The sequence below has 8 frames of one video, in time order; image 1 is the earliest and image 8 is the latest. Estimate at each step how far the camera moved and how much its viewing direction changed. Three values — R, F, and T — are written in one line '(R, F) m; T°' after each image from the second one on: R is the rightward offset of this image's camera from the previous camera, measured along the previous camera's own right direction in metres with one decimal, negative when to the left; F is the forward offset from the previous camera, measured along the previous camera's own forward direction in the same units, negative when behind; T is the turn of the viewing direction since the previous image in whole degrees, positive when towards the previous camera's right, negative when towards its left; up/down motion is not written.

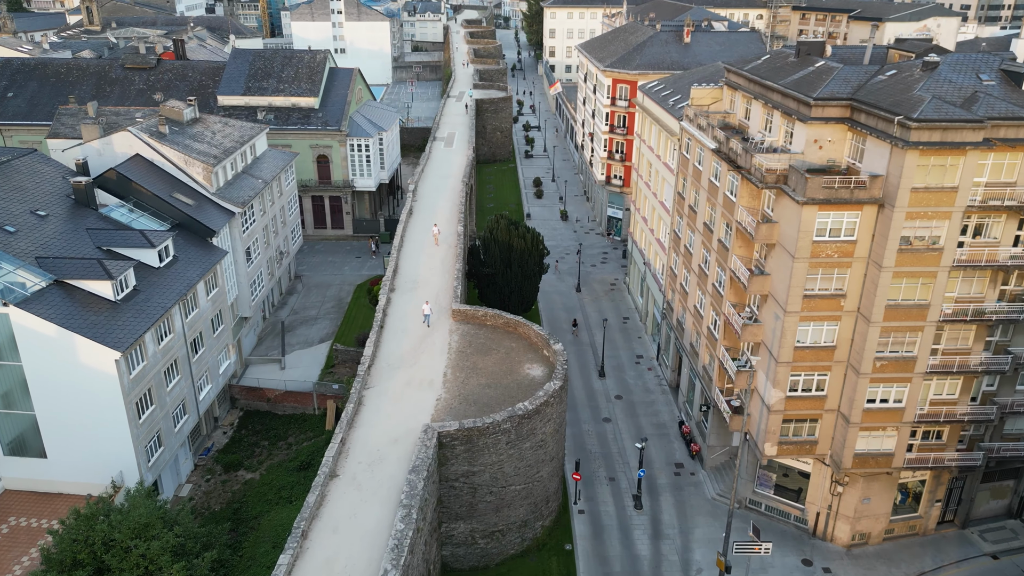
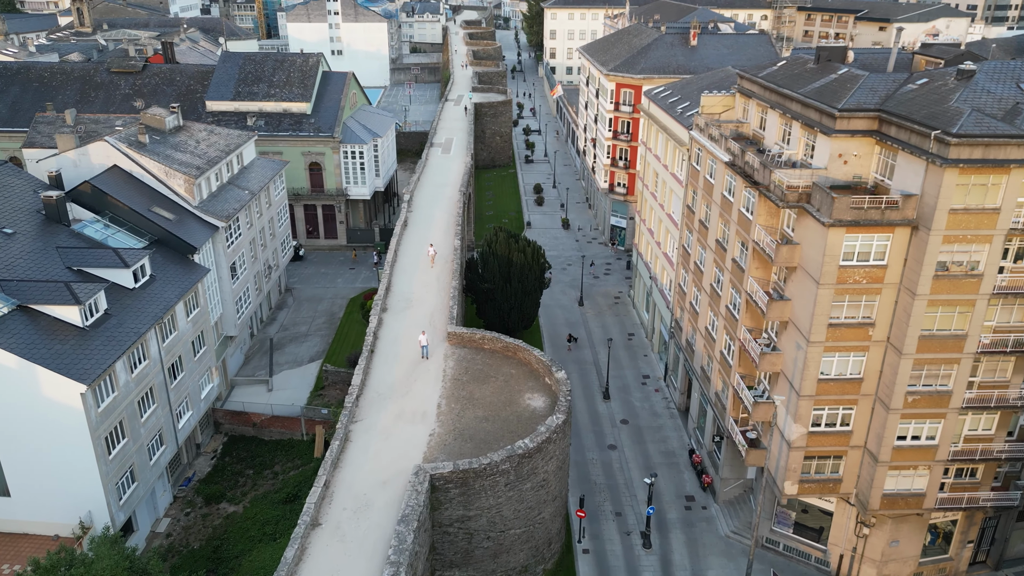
(0.0, +2.6) m; 0°
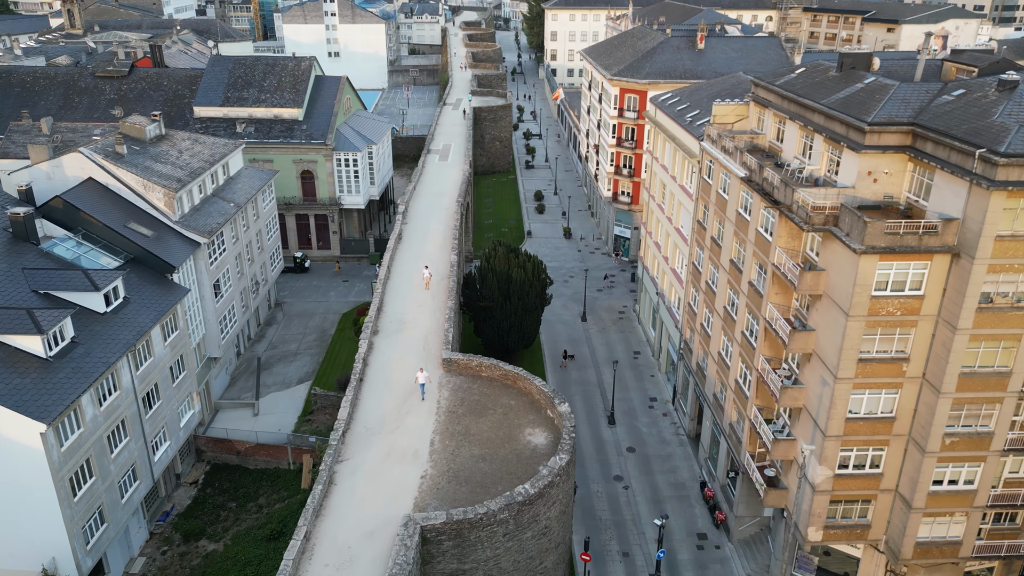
(0.0, +2.6) m; 0°
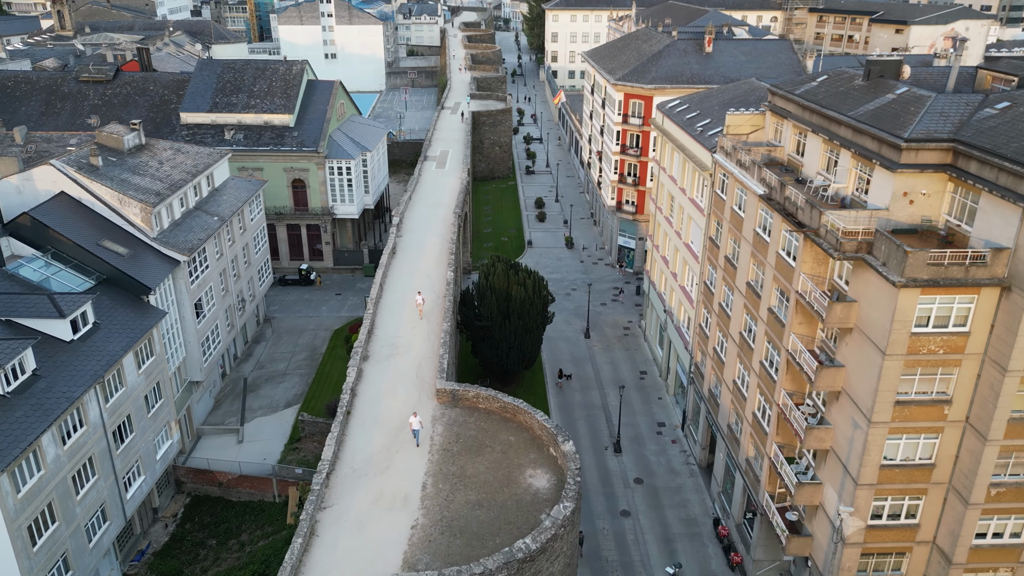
(0.0, +2.6) m; 0°
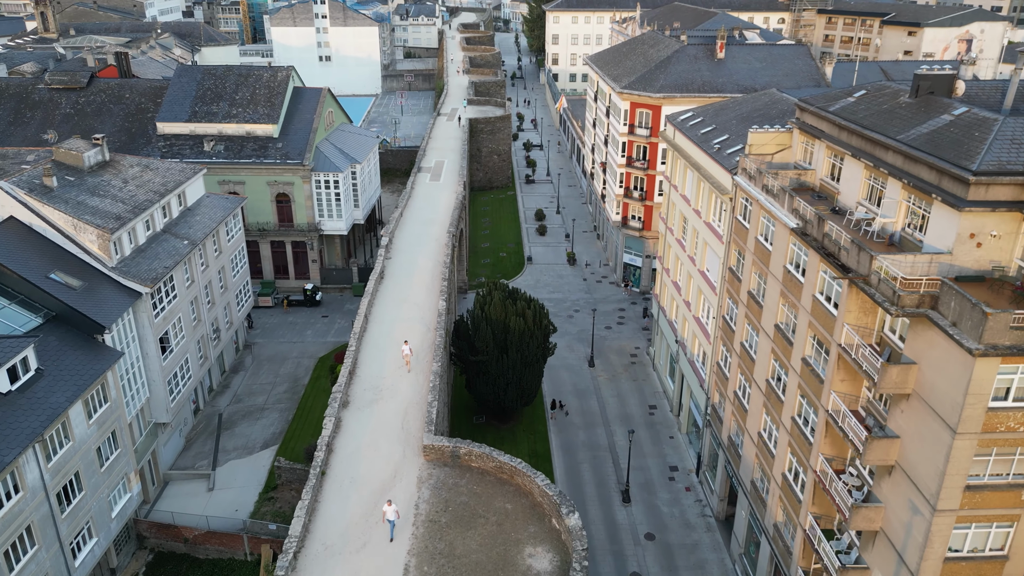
(+0.1, +3.9) m; 0°
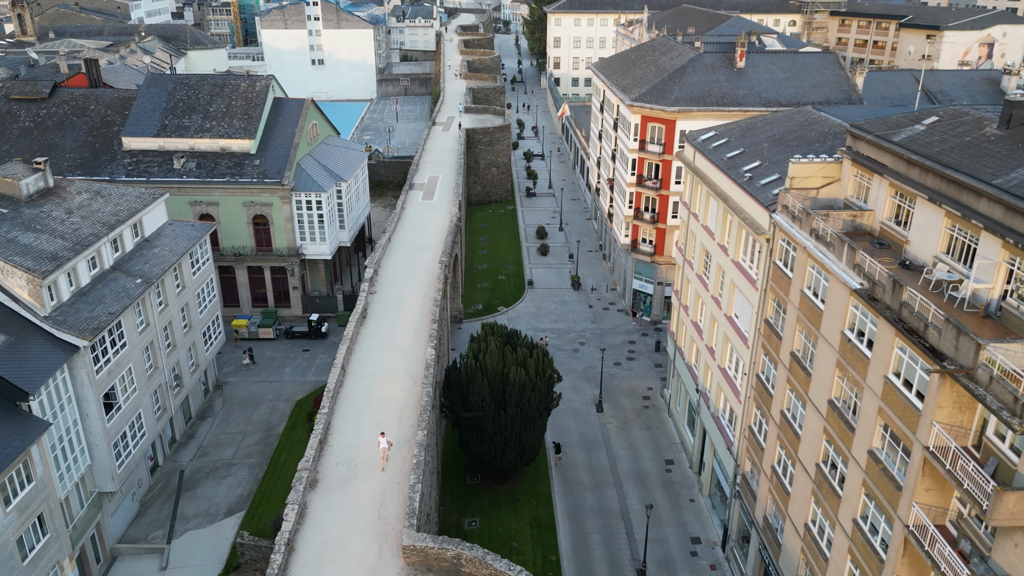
(0.0, +5.1) m; 0°
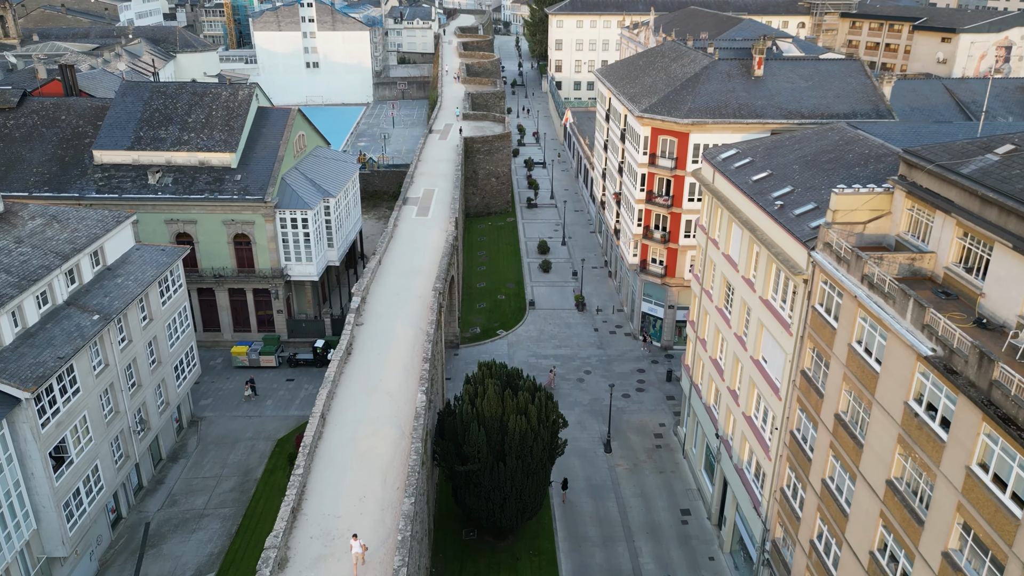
(0.0, +3.7) m; 0°
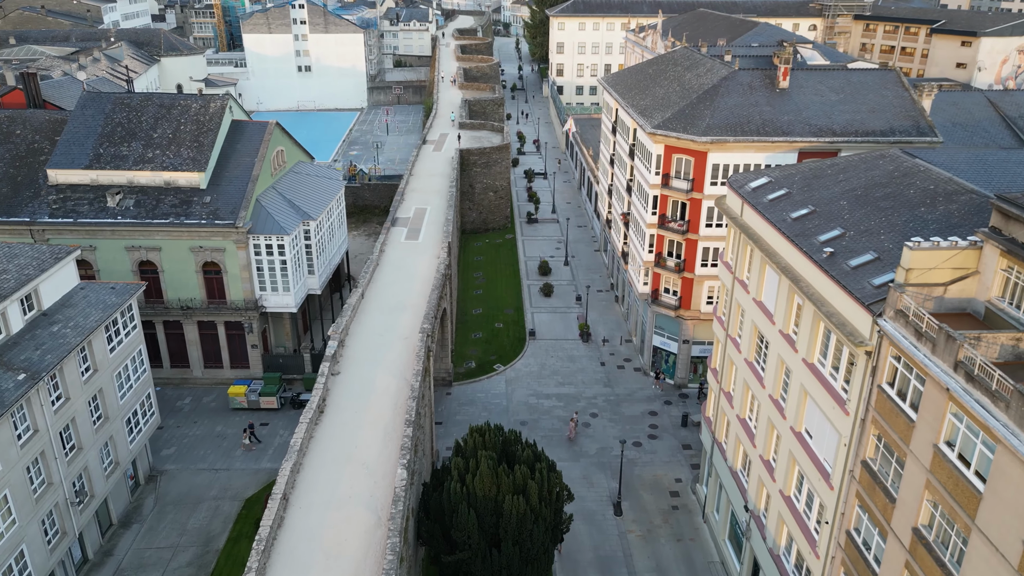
(+0.1, +4.8) m; 0°
